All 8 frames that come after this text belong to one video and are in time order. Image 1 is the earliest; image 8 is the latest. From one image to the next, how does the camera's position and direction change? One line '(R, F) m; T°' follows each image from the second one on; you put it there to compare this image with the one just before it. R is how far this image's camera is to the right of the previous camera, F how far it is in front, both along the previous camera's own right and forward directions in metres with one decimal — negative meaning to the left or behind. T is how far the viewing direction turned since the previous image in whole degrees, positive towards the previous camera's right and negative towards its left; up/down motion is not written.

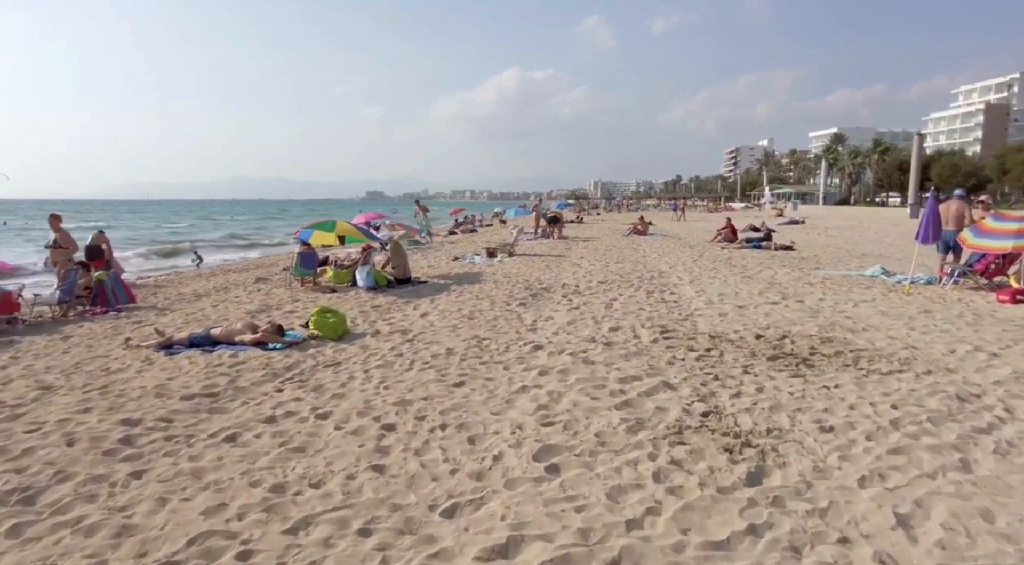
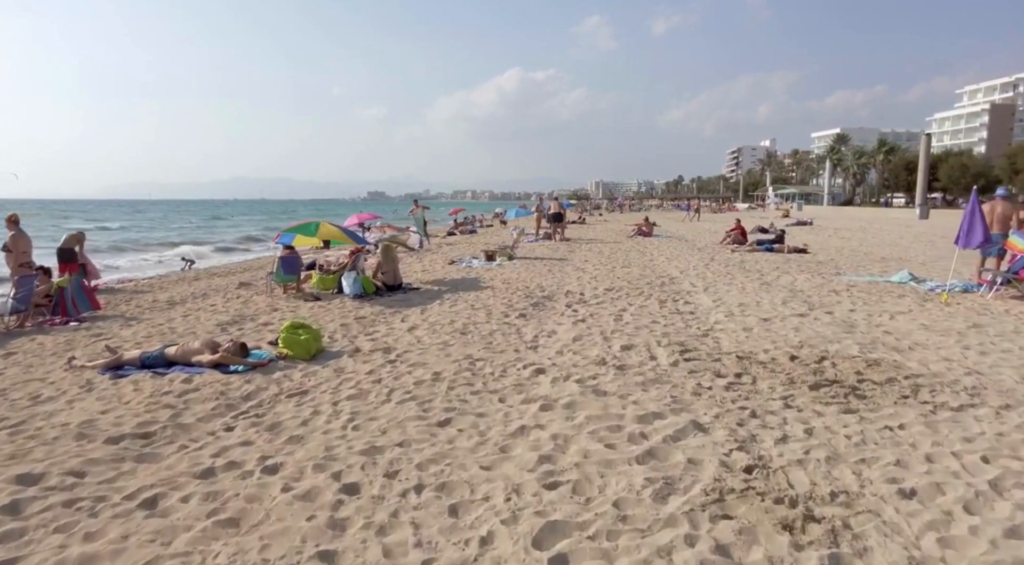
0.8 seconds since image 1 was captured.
(0.0, +0.9) m; 0°
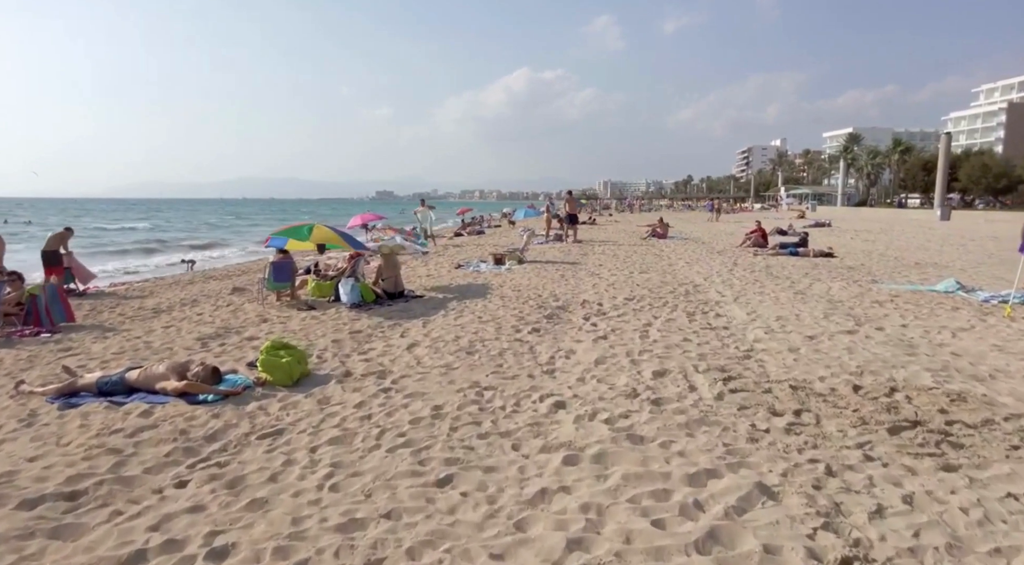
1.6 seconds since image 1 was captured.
(-0.1, +0.8) m; -1°
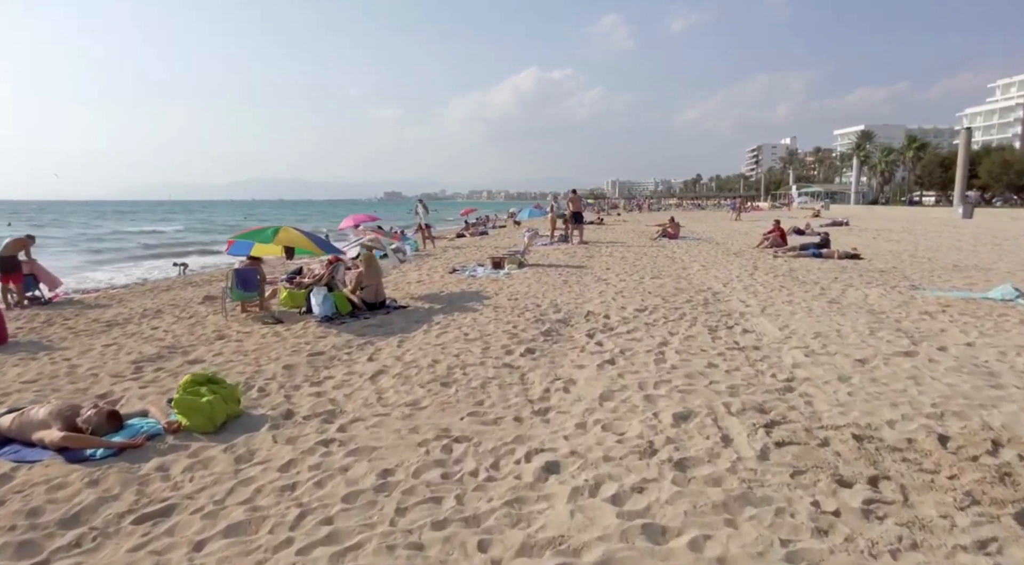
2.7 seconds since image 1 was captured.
(+0.2, +1.1) m; -1°
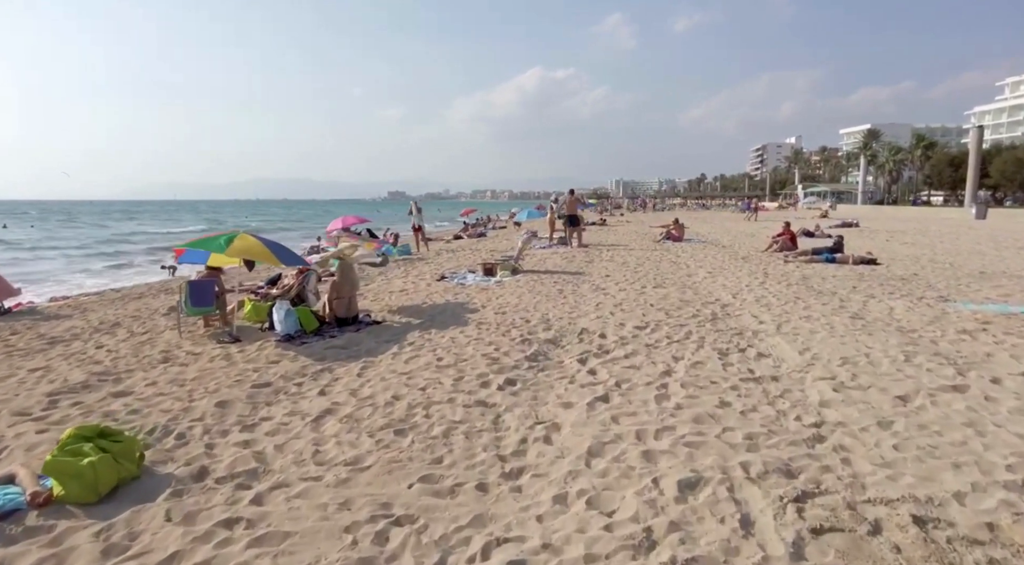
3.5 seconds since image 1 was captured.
(+0.2, +0.9) m; 0°
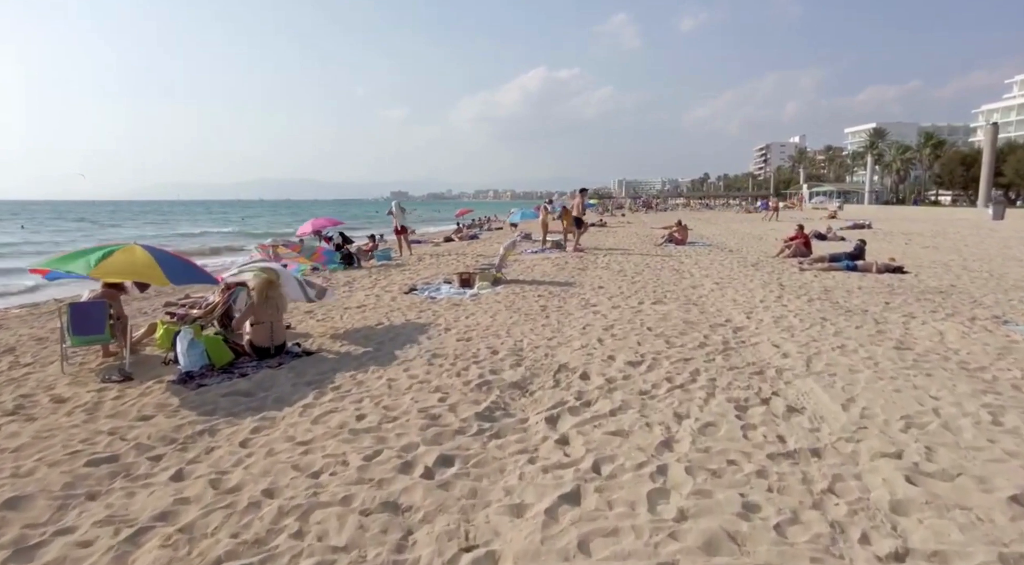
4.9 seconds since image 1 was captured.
(+0.4, +1.5) m; 0°
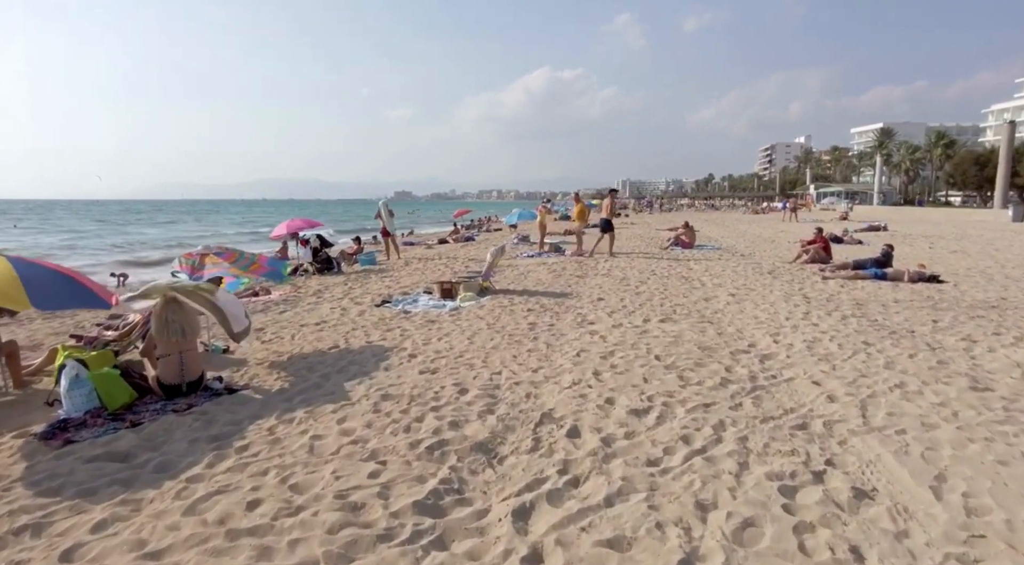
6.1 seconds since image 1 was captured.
(+0.3, +1.3) m; 0°
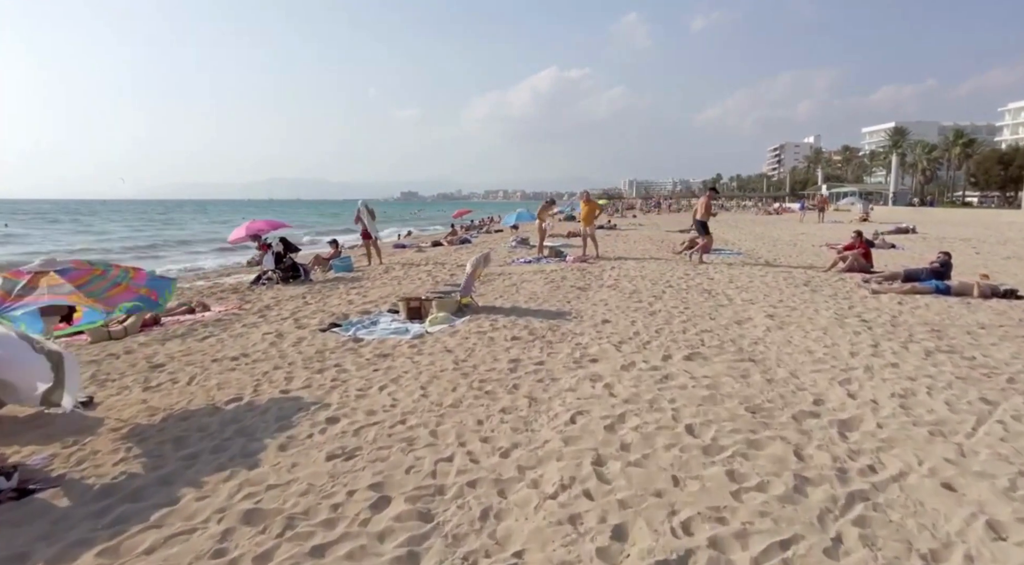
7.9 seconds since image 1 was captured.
(+0.3, +1.9) m; -1°
